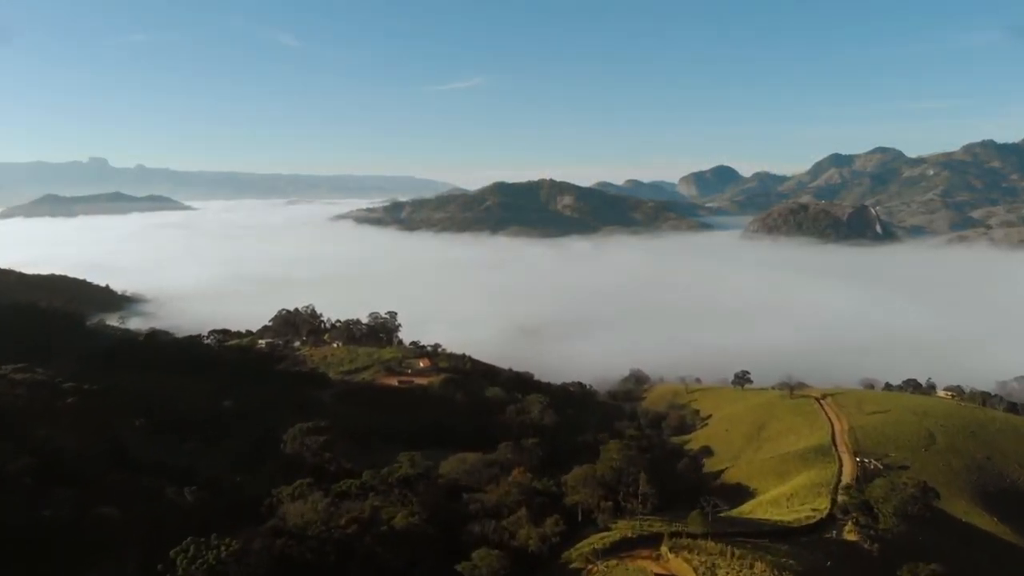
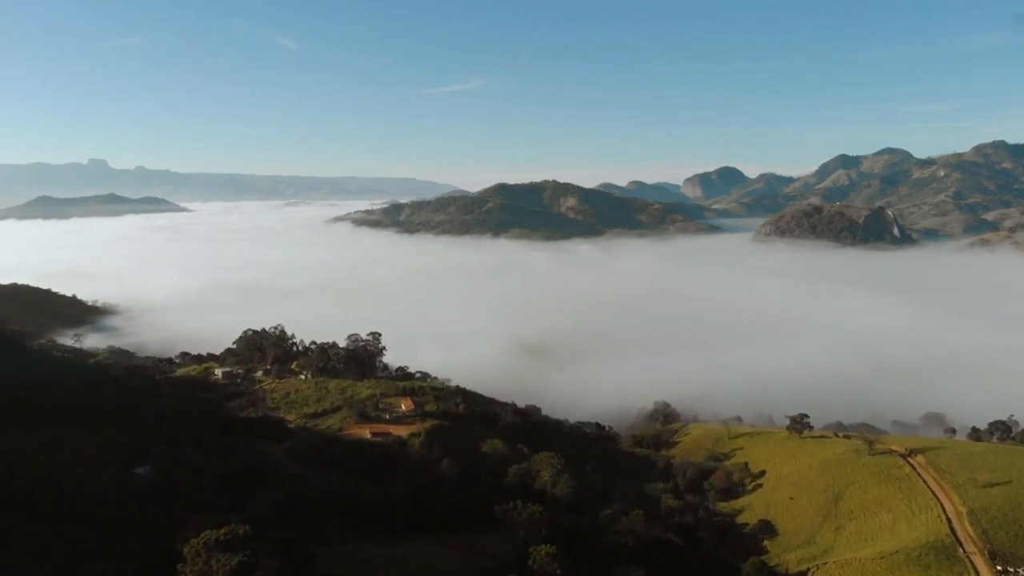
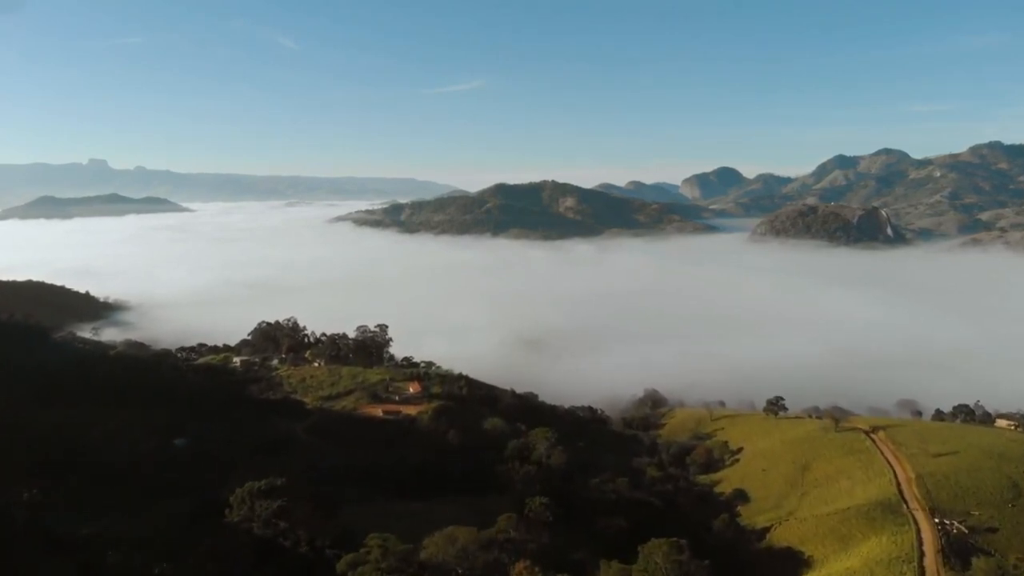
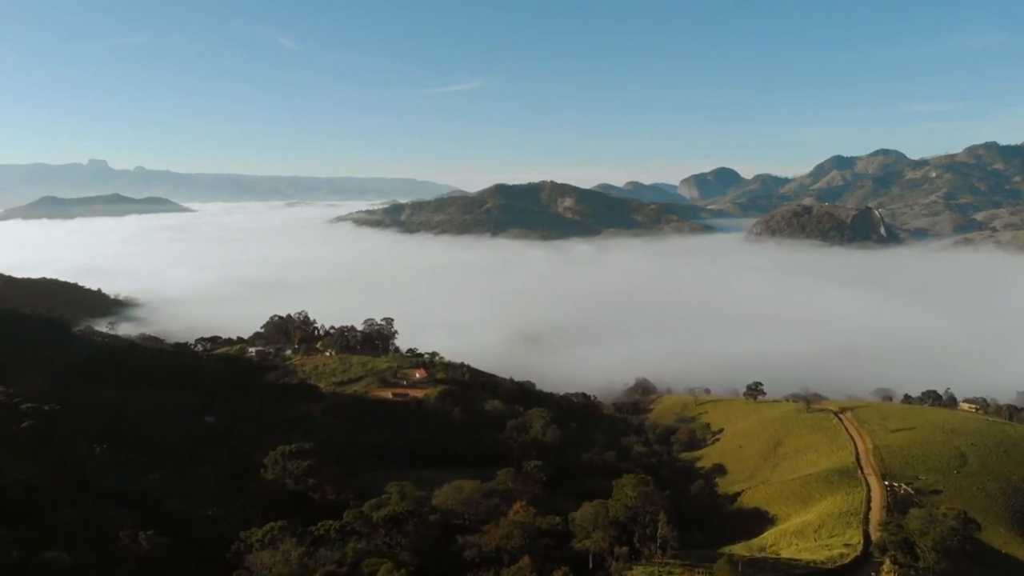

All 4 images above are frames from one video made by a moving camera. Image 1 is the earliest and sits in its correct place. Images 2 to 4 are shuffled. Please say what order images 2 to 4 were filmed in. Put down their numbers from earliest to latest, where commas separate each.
4, 3, 2
